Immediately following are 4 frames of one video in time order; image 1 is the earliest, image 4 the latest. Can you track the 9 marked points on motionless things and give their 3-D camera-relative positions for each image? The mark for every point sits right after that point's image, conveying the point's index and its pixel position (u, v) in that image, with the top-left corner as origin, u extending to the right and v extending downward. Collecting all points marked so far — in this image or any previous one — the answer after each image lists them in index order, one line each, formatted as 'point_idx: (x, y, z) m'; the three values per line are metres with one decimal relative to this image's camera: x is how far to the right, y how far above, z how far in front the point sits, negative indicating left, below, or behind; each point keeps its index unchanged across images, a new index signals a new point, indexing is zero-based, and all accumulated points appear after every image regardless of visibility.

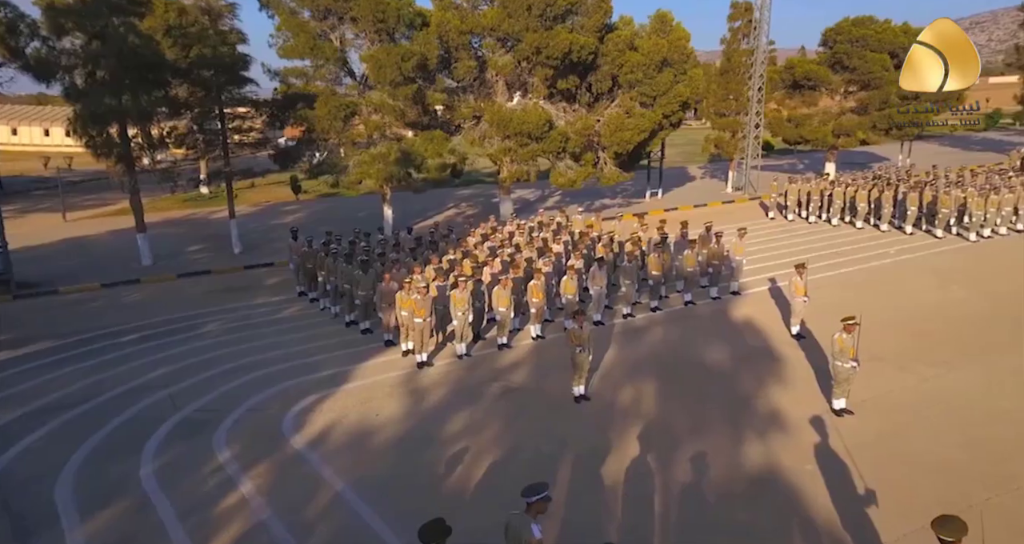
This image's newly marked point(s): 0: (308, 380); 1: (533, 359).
0: (-3.5, -1.8, +9.6) m
1: (+0.4, -1.6, +9.7) m
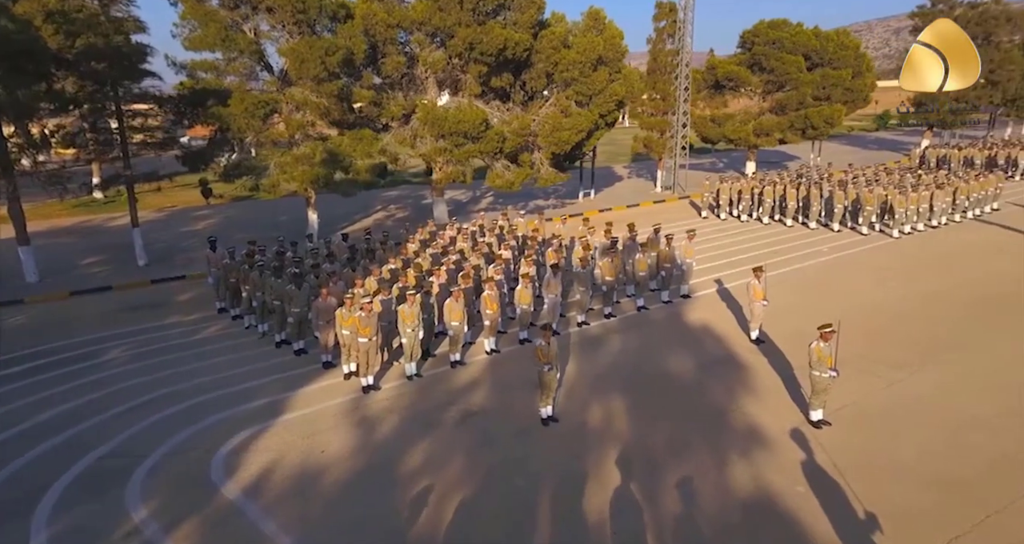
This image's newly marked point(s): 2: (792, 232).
0: (-4.1, -2.1, +8.5) m
1: (-0.4, -1.8, +9.1) m
2: (+9.6, +1.2, +19.1) m
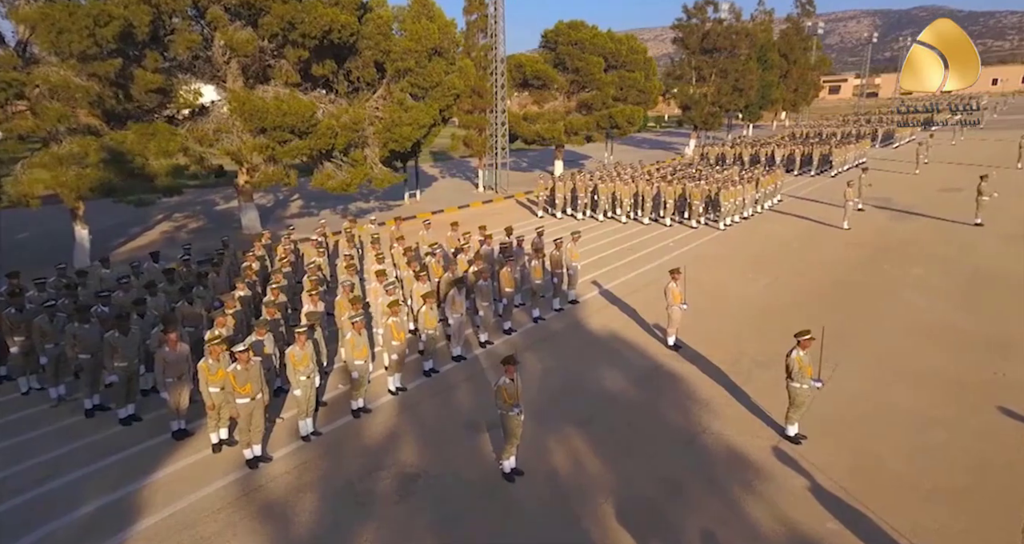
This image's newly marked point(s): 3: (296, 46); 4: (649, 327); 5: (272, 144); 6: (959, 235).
0: (-4.7, -2.7, +5.8) m
1: (-1.4, -2.1, +7.7) m
2: (+4.4, +1.5, +20.4) m
3: (-7.2, +7.5, +18.7) m
4: (+2.6, -1.0, +10.7) m
5: (-7.7, +4.1, +17.8) m
6: (+12.6, +0.9, +15.9) m
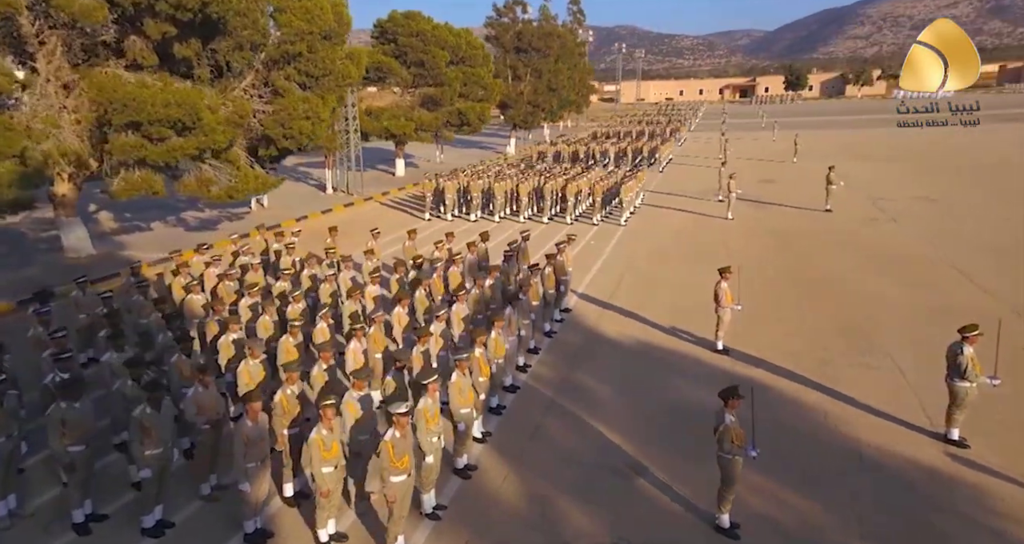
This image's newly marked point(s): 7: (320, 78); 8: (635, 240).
0: (-2.1, -3.2, +3.9) m
1: (+0.3, -2.4, +6.8) m
2: (+1.2, +1.6, +20.6) m
3: (-9.5, +6.8, +15.1) m
4: (+3.0, -1.0, +11.0) m
5: (-9.4, +3.3, +14.1) m
6: (+10.6, +1.6, +19.1) m
7: (-6.7, +6.5, +19.3) m
8: (+4.3, +1.1, +19.4) m
